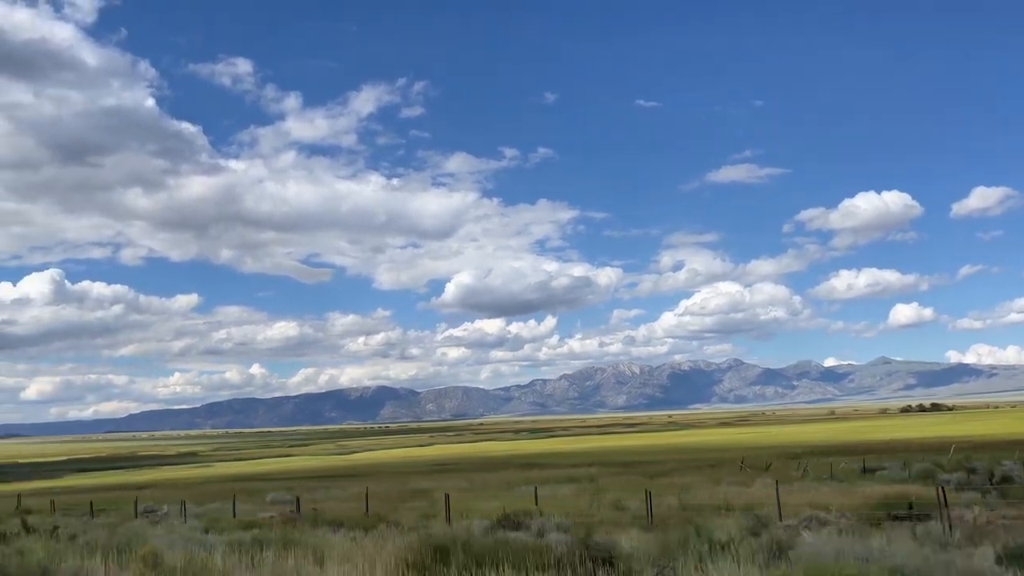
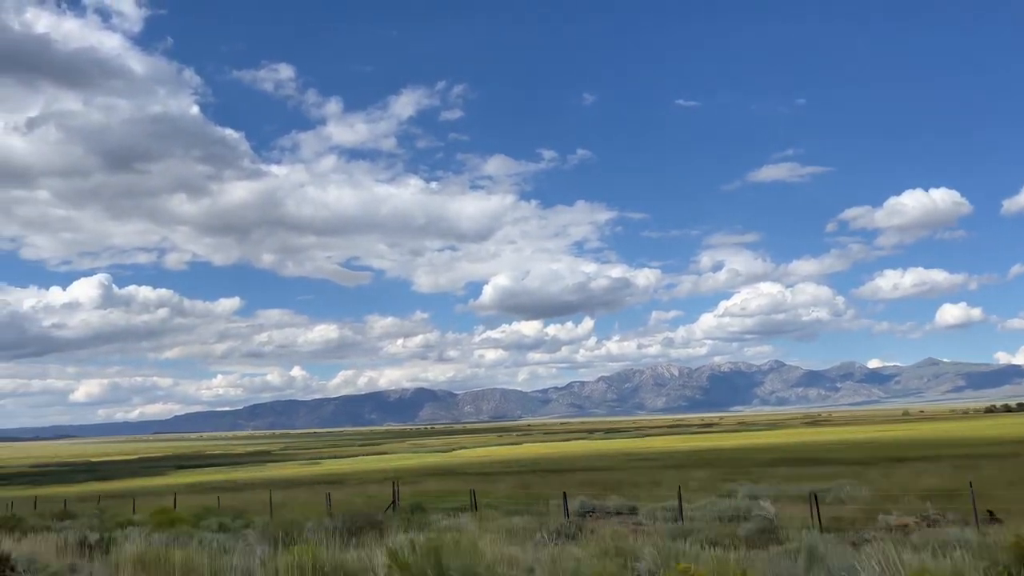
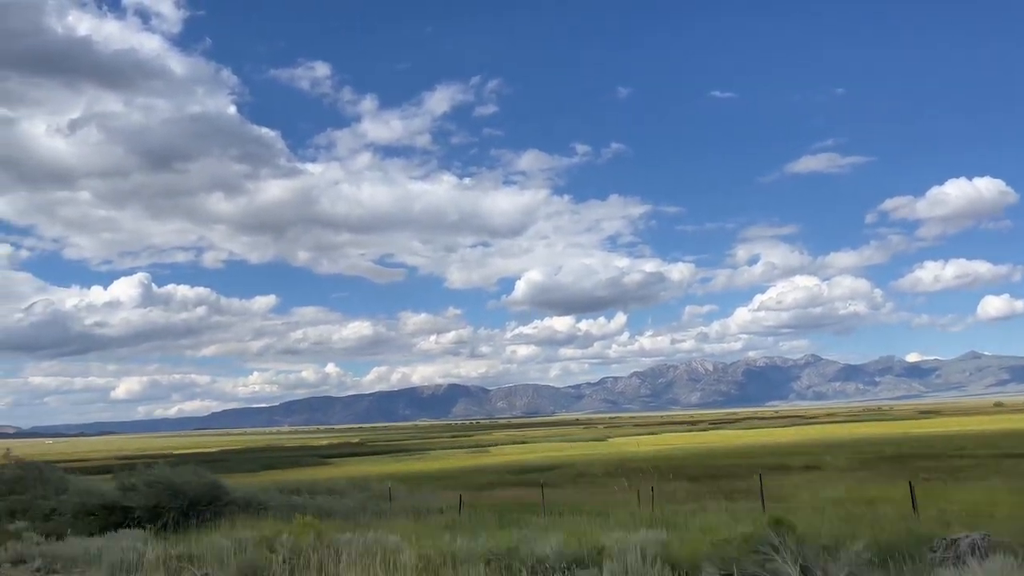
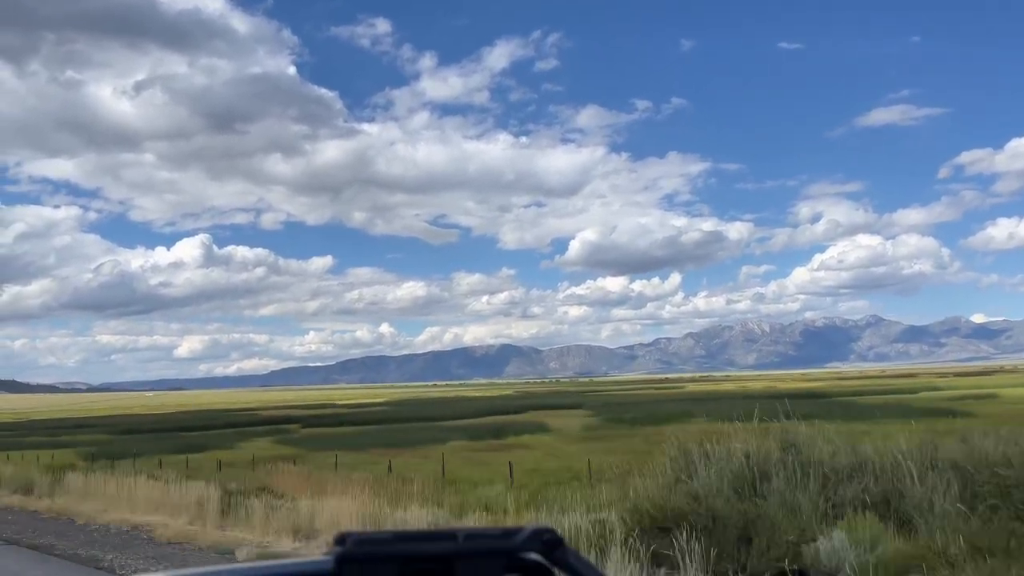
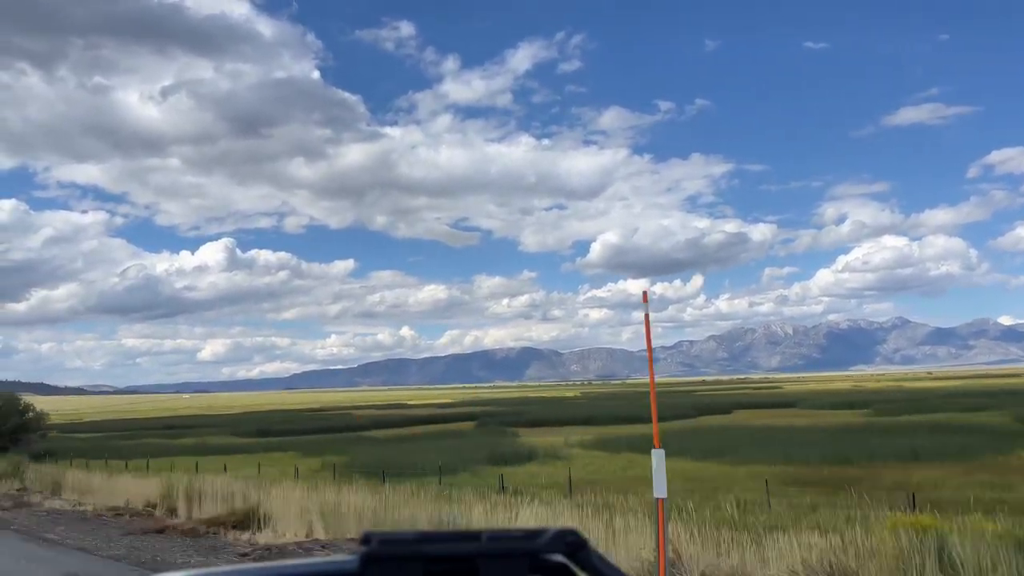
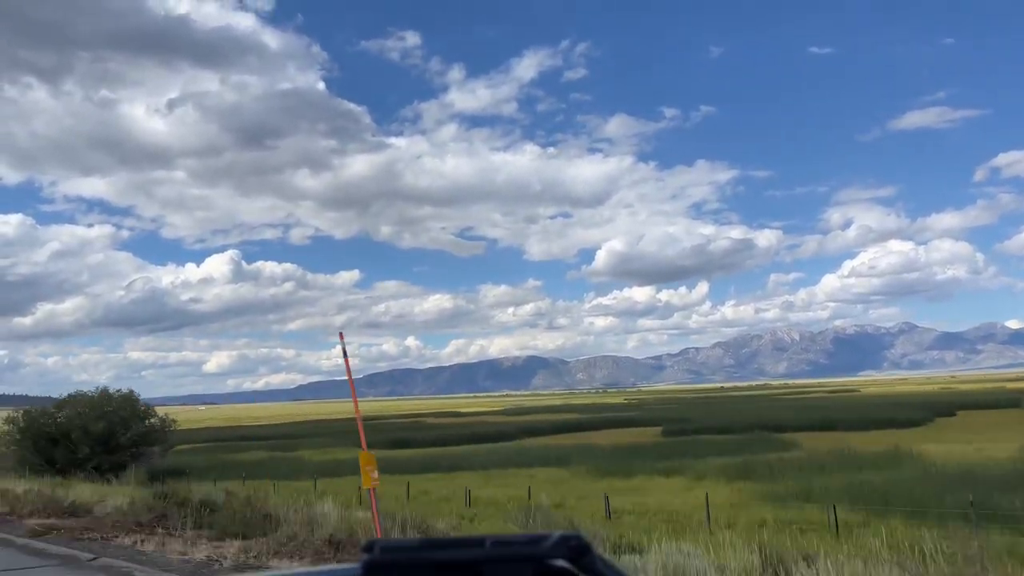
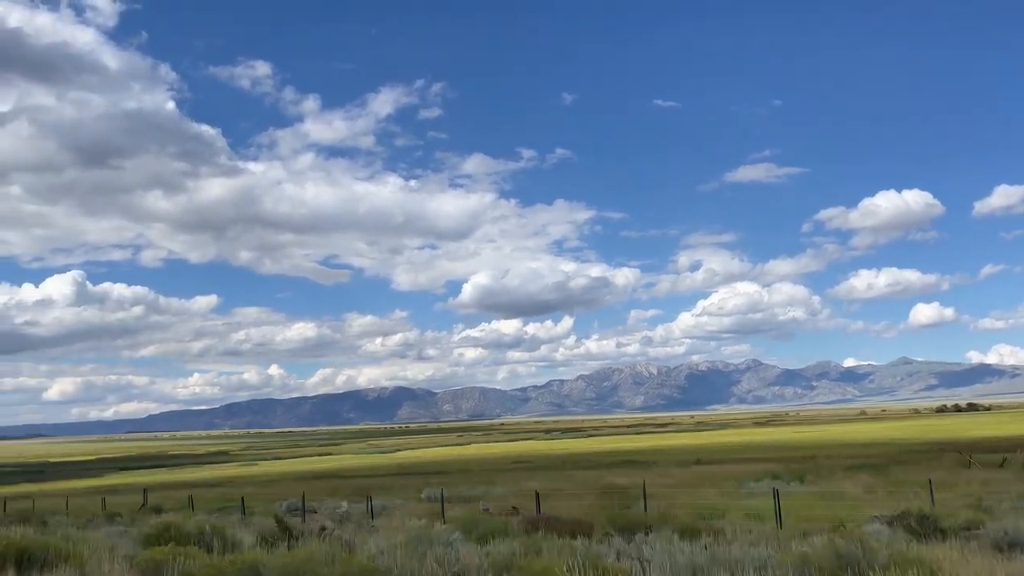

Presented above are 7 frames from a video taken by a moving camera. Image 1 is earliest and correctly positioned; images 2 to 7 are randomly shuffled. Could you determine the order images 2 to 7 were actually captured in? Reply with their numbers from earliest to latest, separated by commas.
7, 2, 3, 4, 5, 6
